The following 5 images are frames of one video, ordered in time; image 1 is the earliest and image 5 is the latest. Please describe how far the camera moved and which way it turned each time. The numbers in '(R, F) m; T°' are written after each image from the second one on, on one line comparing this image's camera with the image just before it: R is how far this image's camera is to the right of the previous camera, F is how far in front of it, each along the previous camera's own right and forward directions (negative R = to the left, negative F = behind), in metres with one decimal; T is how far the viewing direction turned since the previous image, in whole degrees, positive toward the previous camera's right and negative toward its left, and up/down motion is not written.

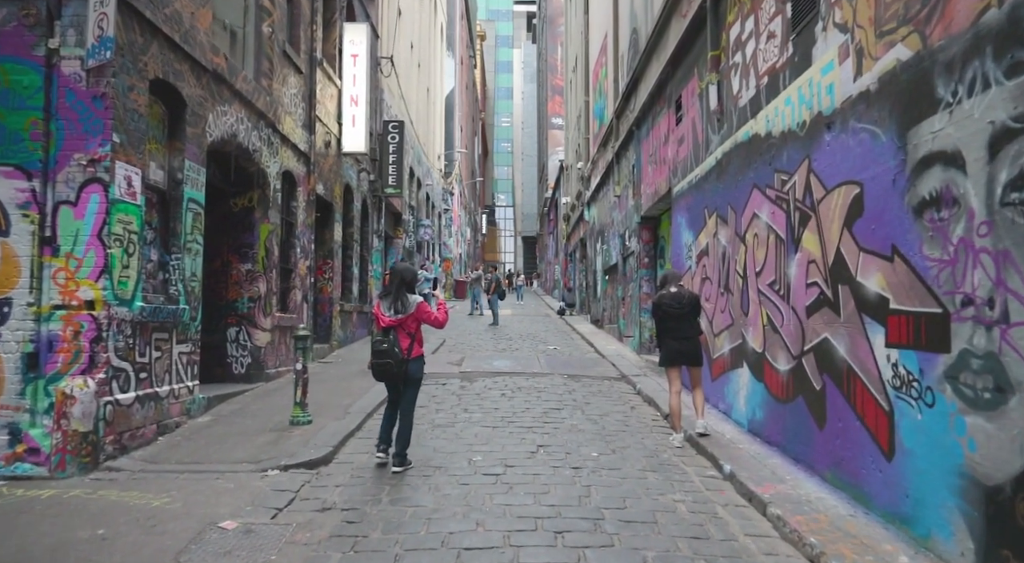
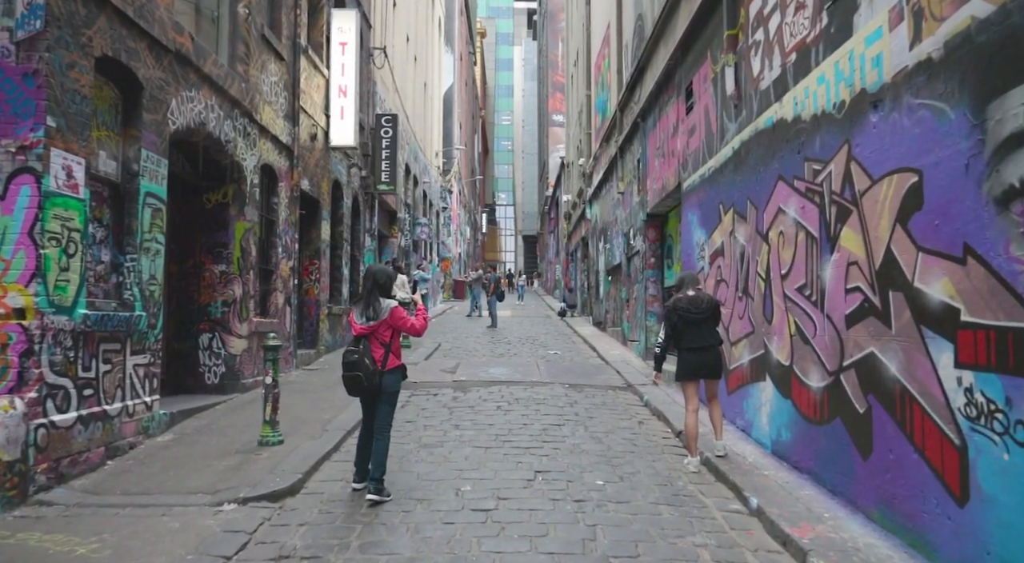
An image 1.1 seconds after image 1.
(+0.1, +0.8) m; 0°
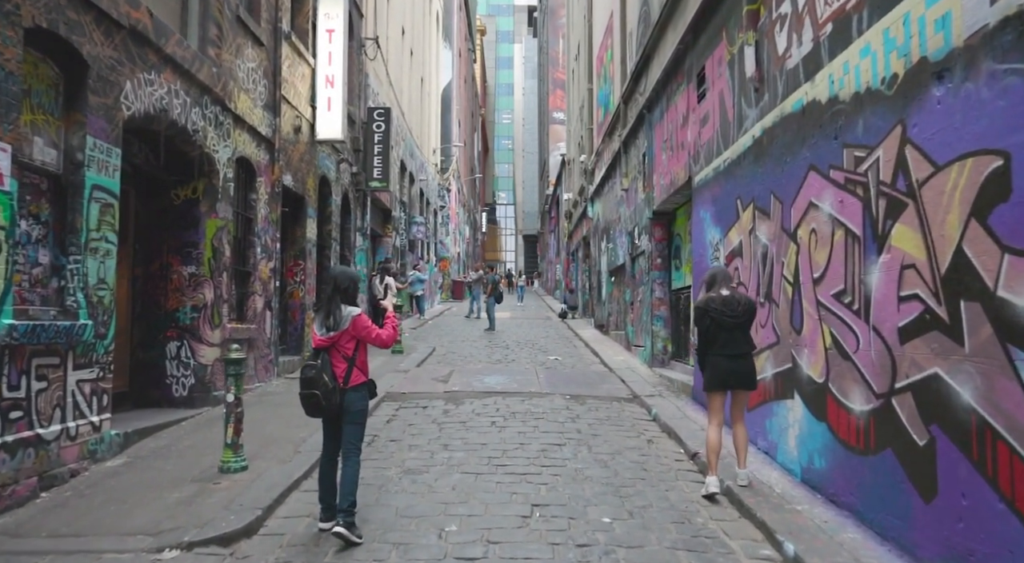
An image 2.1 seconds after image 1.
(+0.1, +0.8) m; 0°
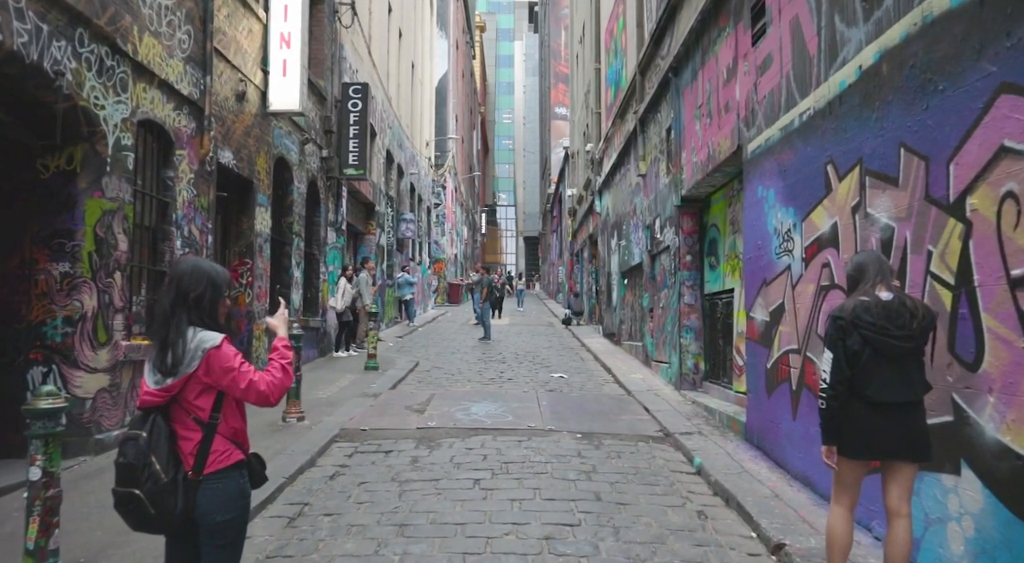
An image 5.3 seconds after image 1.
(+0.1, +2.3) m; 0°
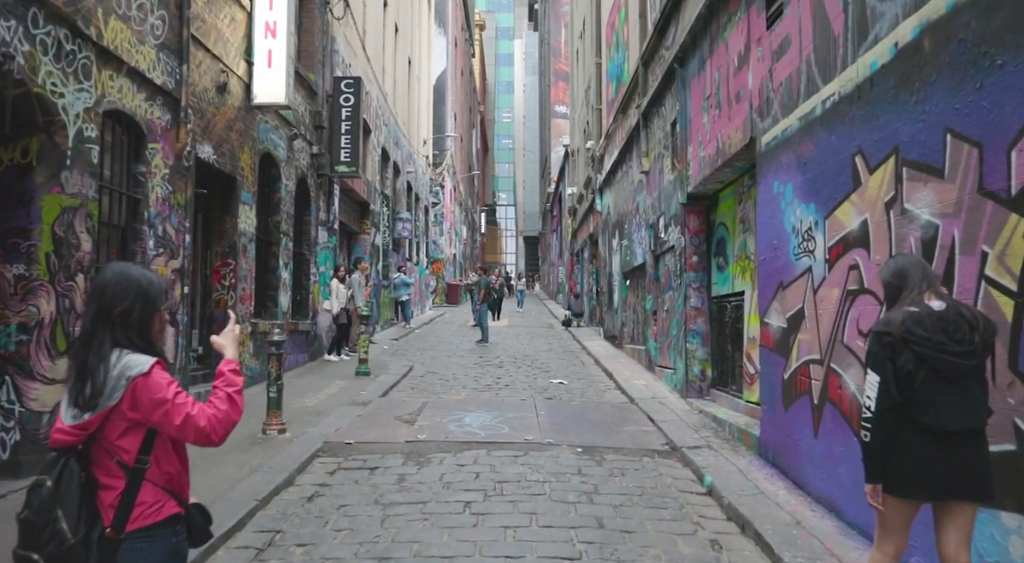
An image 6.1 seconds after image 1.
(0.0, +0.5) m; 0°
